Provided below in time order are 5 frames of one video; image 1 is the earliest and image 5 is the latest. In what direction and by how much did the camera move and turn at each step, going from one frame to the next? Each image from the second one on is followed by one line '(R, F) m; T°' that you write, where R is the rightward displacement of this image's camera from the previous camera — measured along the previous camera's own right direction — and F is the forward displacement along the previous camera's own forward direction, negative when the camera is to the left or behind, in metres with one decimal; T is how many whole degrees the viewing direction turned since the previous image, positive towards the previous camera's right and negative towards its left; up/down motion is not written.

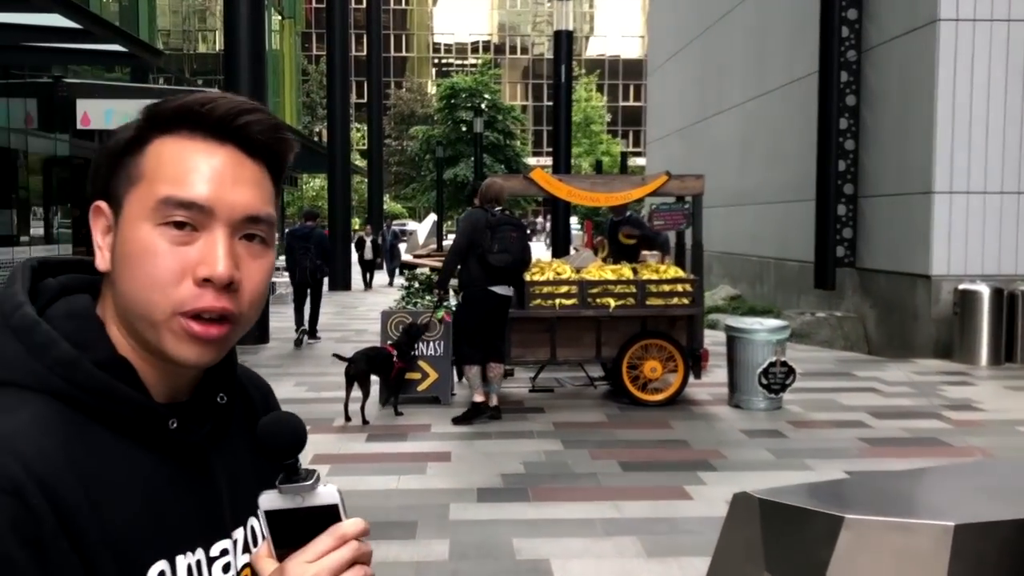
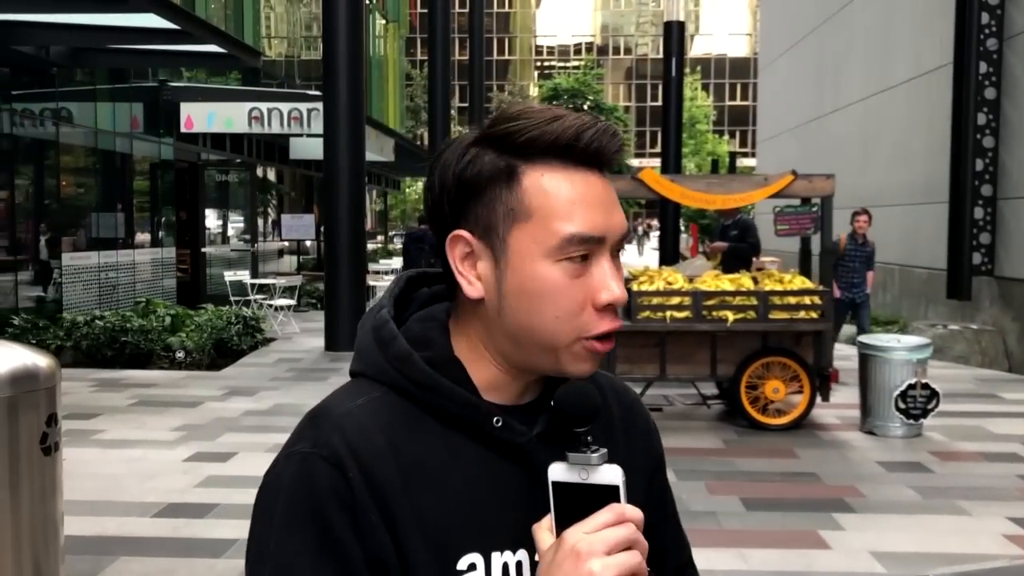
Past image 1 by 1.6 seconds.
(-0.1, +0.6) m; -6°
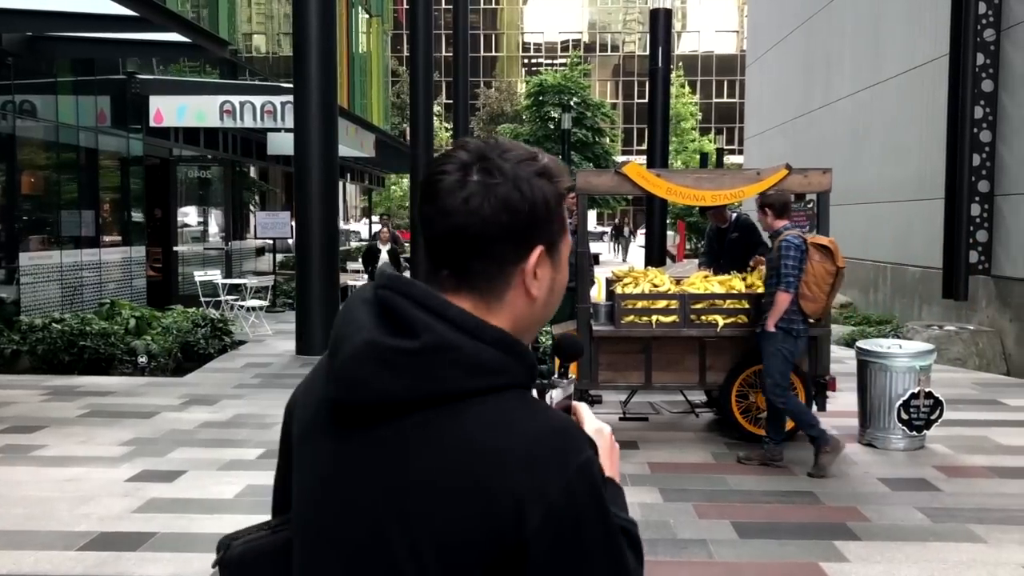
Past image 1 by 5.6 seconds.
(+0.1, +0.5) m; +1°
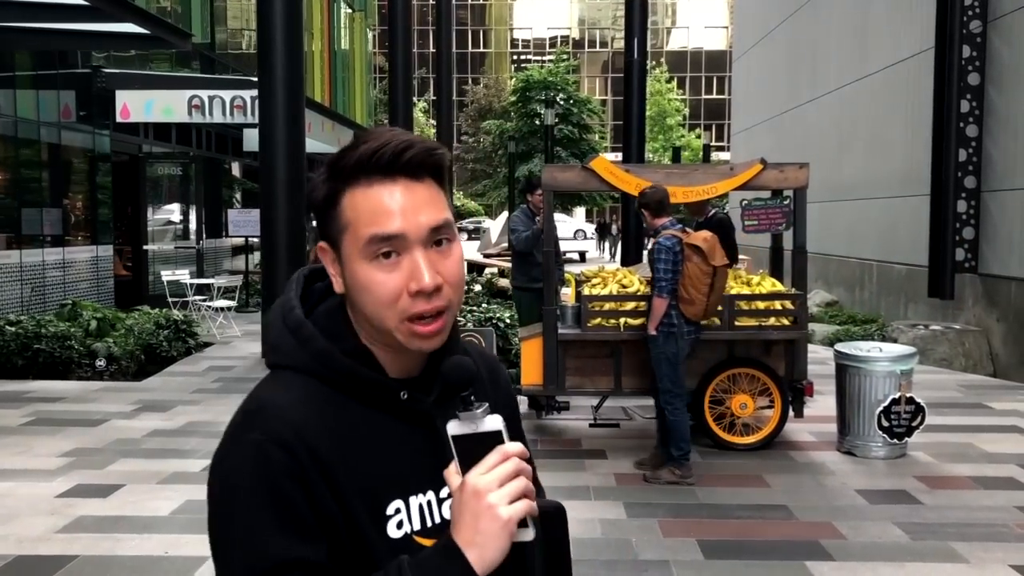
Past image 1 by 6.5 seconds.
(+0.2, +0.4) m; +1°
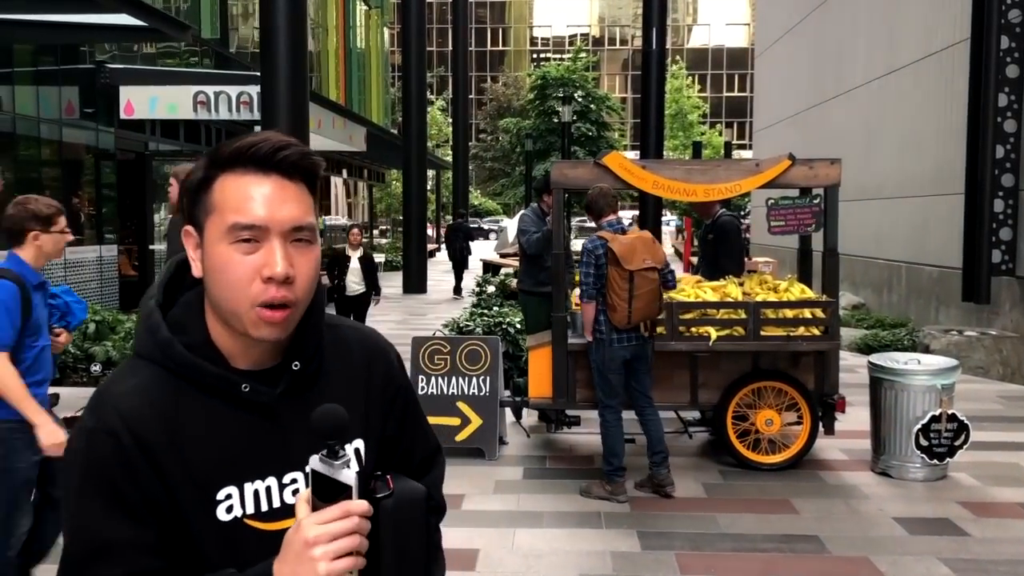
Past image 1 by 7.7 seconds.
(+0.1, +0.5) m; -1°
